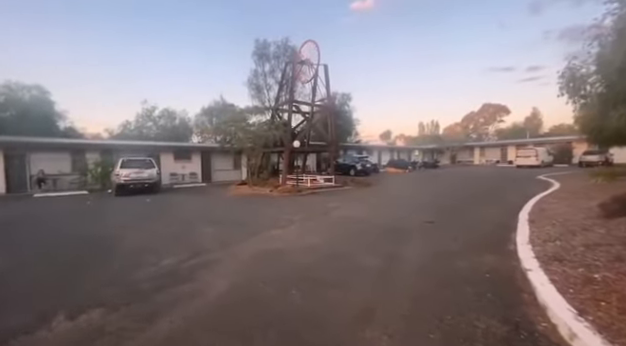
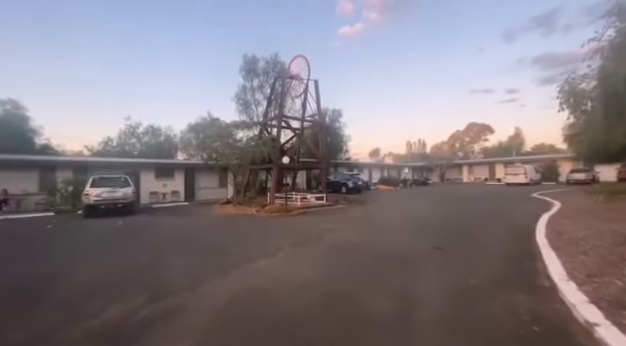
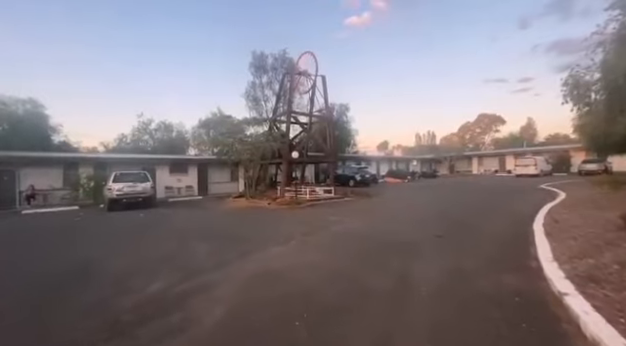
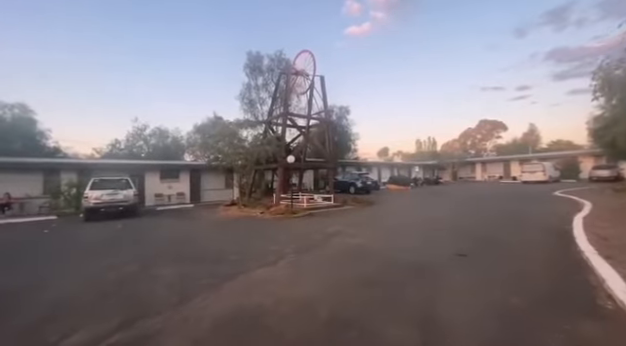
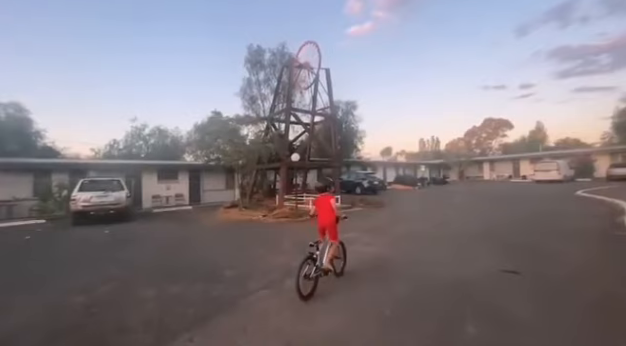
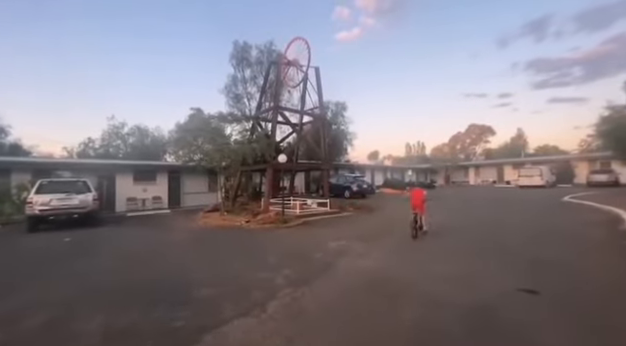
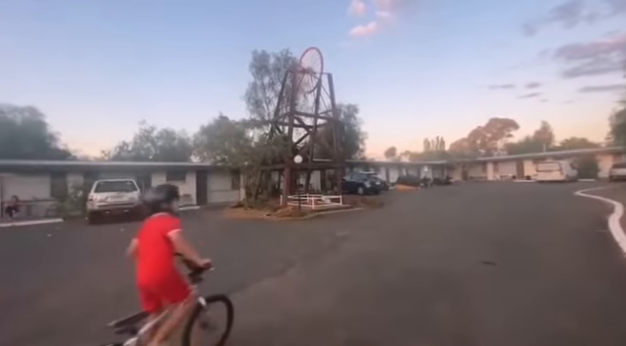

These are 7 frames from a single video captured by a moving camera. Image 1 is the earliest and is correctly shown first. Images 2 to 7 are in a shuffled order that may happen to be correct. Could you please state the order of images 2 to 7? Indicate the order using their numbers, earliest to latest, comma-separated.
3, 2, 4, 7, 5, 6
